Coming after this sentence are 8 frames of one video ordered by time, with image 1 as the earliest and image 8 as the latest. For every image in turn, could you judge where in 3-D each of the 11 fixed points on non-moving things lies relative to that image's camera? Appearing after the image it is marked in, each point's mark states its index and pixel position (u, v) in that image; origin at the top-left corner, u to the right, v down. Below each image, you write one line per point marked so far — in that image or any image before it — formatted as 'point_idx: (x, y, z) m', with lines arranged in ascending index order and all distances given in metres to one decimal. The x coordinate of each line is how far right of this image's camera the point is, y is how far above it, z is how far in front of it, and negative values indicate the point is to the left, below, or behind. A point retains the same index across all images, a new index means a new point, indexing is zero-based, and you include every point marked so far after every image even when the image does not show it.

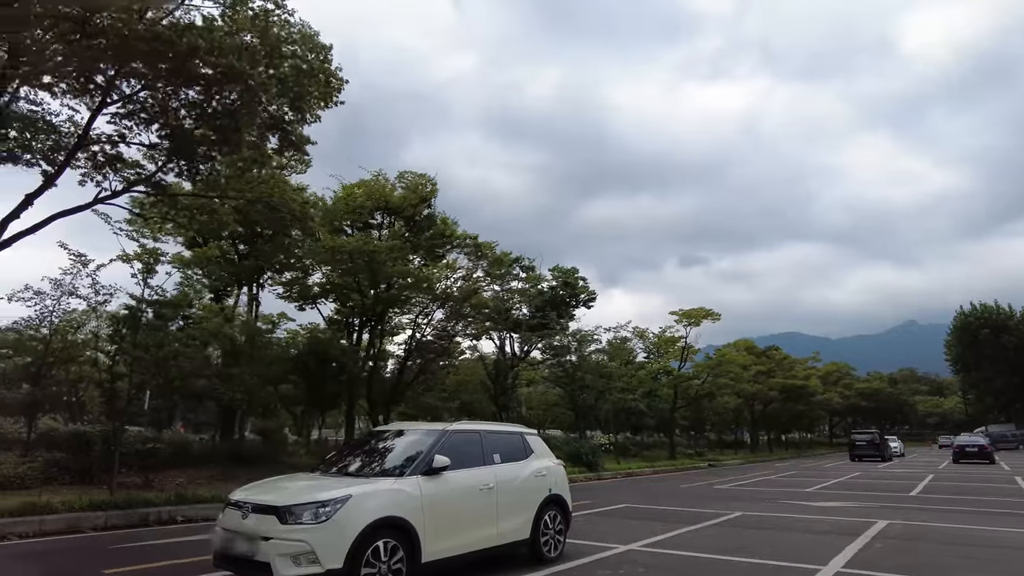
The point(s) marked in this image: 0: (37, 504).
0: (-8.9, -4.1, +12.6) m
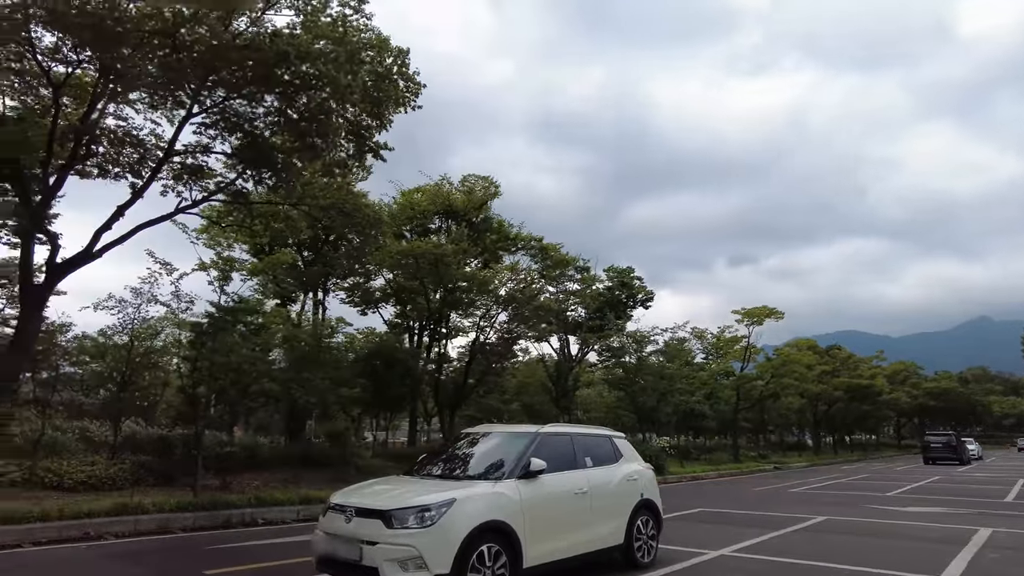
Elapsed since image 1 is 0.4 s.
0: (-7.4, -4.2, +13.1) m
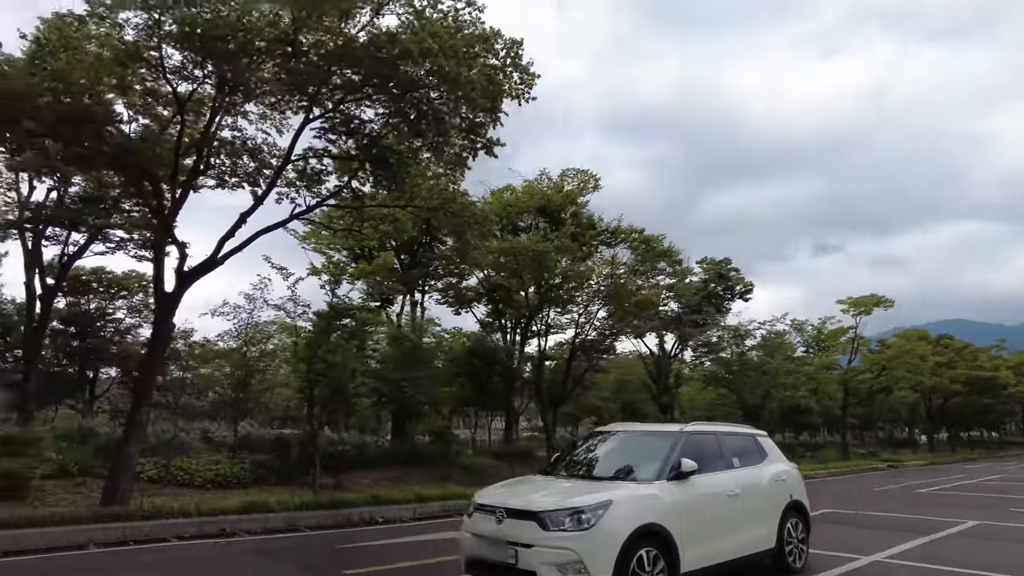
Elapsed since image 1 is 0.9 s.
0: (-5.1, -4.3, +13.5) m
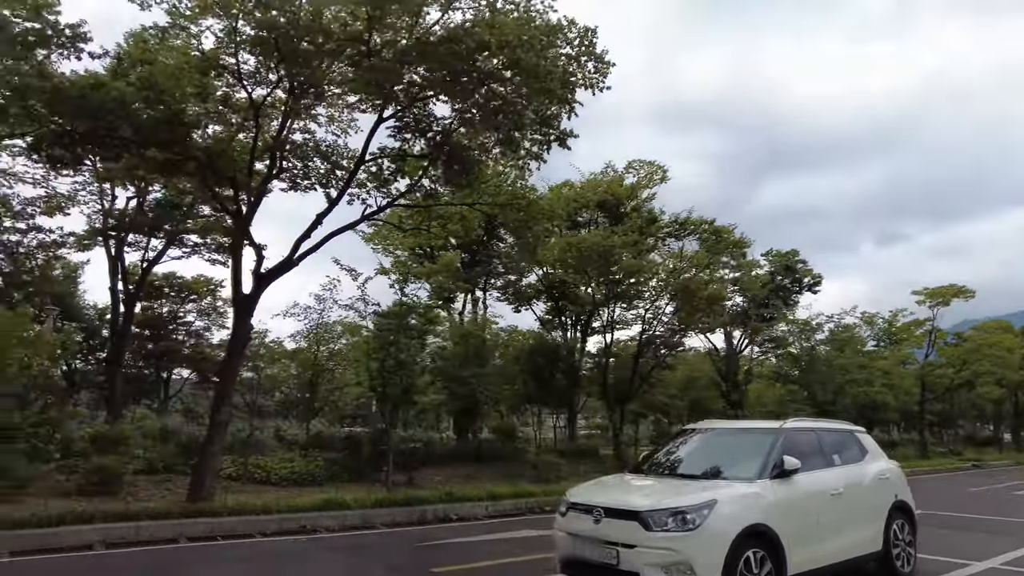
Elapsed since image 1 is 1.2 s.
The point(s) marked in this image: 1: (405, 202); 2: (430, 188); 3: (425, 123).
0: (-3.6, -4.3, +13.7) m
1: (-2.1, +1.8, +13.4) m
2: (-1.5, +1.9, +12.6) m
3: (-1.5, +2.8, +11.4) m
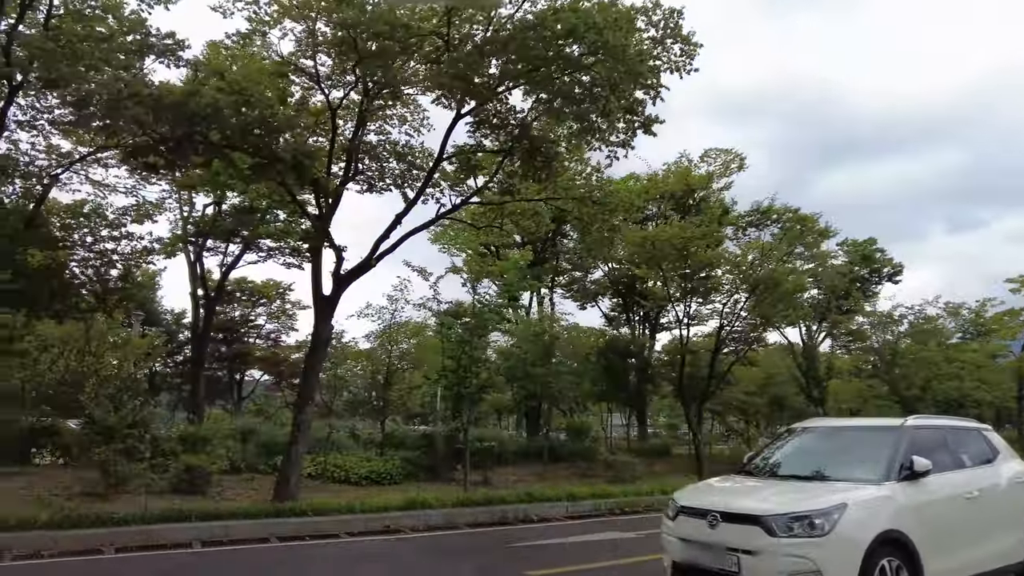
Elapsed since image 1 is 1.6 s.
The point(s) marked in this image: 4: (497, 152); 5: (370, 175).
0: (-1.9, -4.3, +13.7) m
1: (-0.6, +1.8, +13.2) m
2: (-0.1, +1.9, +12.4) m
3: (-0.2, +2.9, +11.2) m
4: (-0.2, +2.4, +11.8) m
5: (-2.9, +2.3, +13.8) m
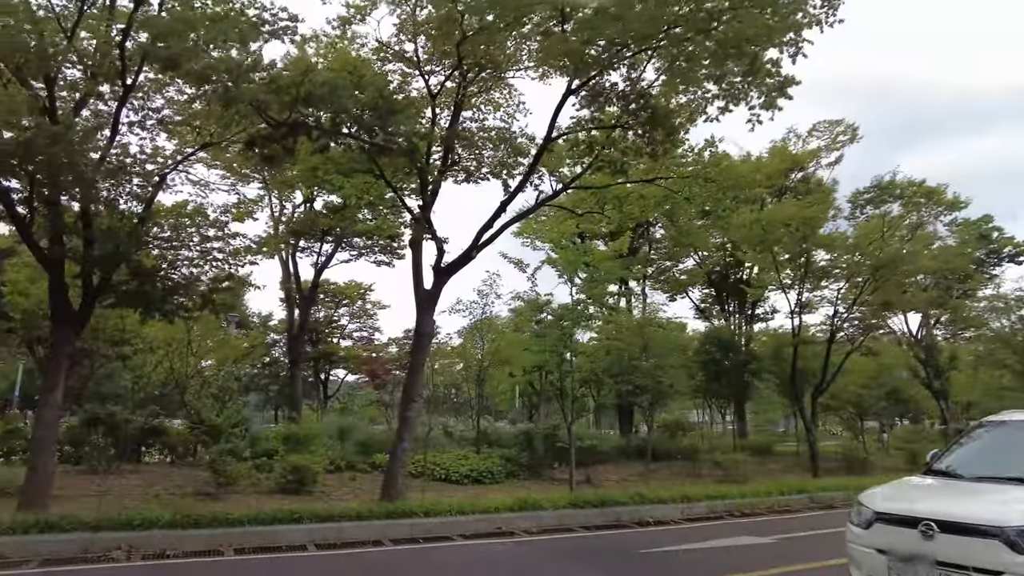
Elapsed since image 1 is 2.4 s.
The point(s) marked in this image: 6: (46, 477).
0: (+0.3, -4.1, +13.1) m
1: (+1.4, +2.0, +12.5) m
2: (+1.8, +2.1, +11.6) m
3: (+1.6, +3.1, +10.5) m
4: (+1.6, +2.6, +11.0) m
5: (-0.9, +2.5, +13.3) m
6: (-7.3, -2.9, +10.5) m
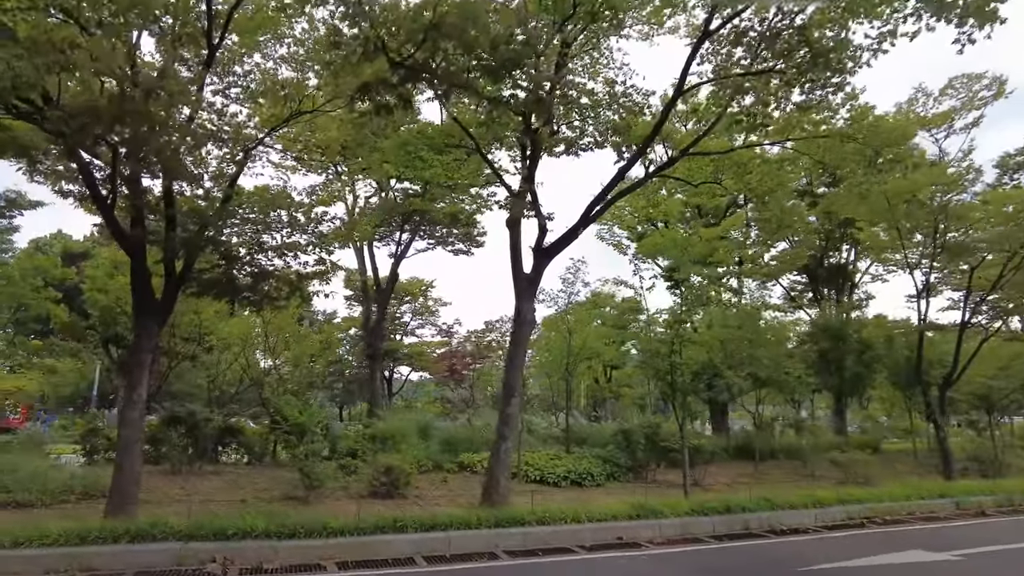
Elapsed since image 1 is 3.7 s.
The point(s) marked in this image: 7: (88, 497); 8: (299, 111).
0: (+2.3, -3.8, +11.7) m
1: (+3.2, +2.3, +11.0) m
2: (+3.6, +2.5, +10.1) m
3: (+3.3, +3.4, +9.0) m
4: (+3.3, +2.9, +9.6) m
5: (+1.0, +2.8, +12.0) m
6: (-5.5, -2.8, +9.7) m
7: (-7.5, -3.7, +11.8) m
8: (-3.5, +3.0, +11.2) m
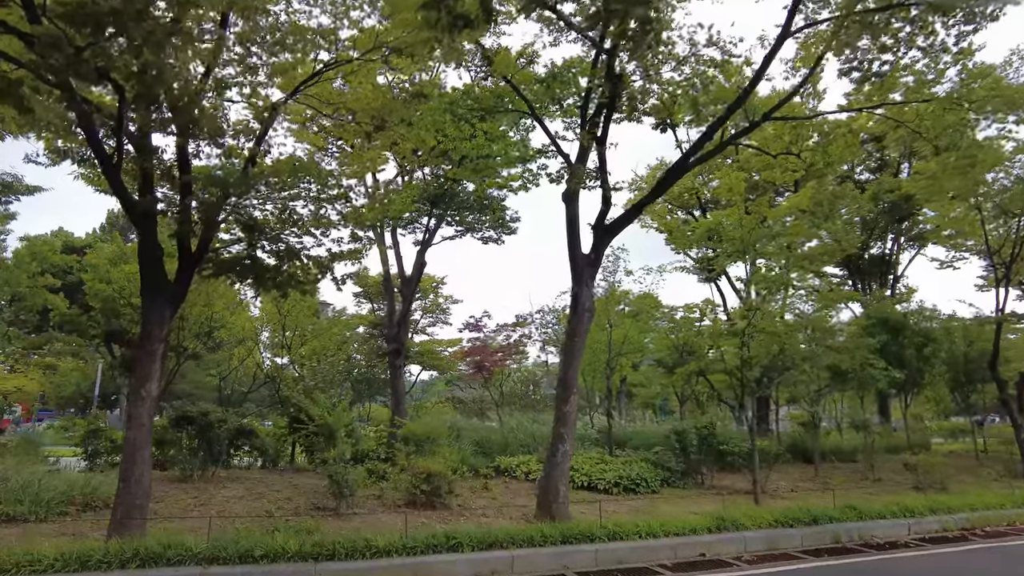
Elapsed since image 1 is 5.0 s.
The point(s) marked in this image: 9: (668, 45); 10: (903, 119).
0: (+3.2, -3.5, +10.3) m
1: (+4.1, +2.6, +9.6) m
2: (+4.5, +2.8, +8.7) m
3: (+4.1, +3.7, +7.6) m
4: (+4.2, +3.2, +8.2) m
5: (+1.9, +3.1, +10.6) m
6: (-4.6, -2.5, +8.3) m
7: (-6.6, -3.4, +10.4) m
8: (-2.6, +3.2, +9.8) m
9: (+2.0, +3.7, +10.2) m
10: (+5.9, +2.6, +10.7) m
